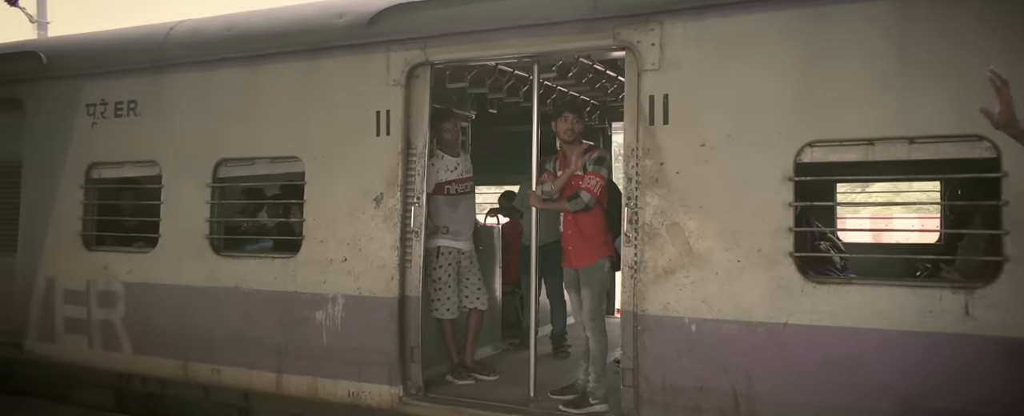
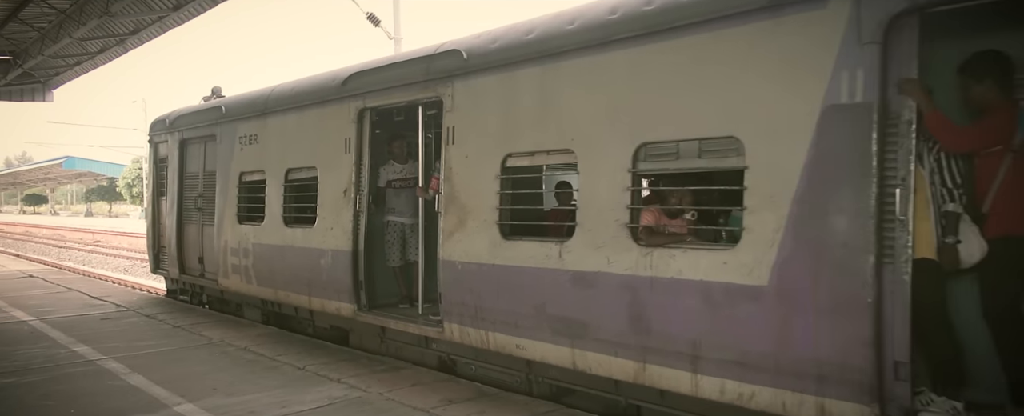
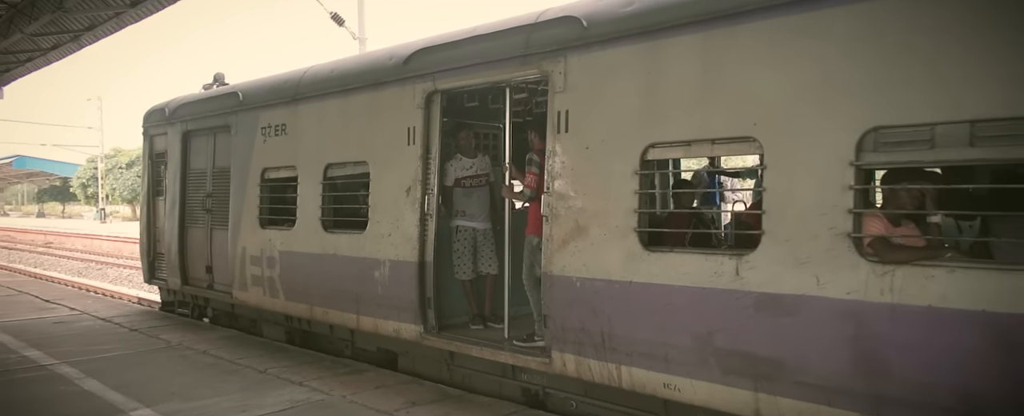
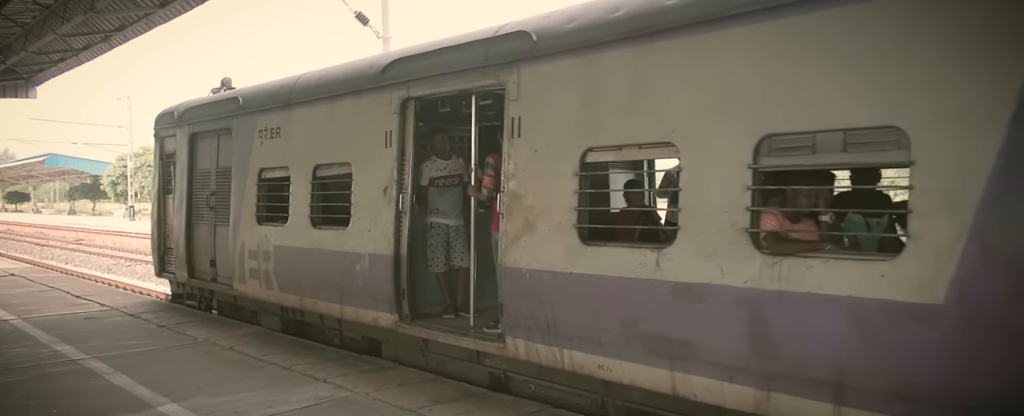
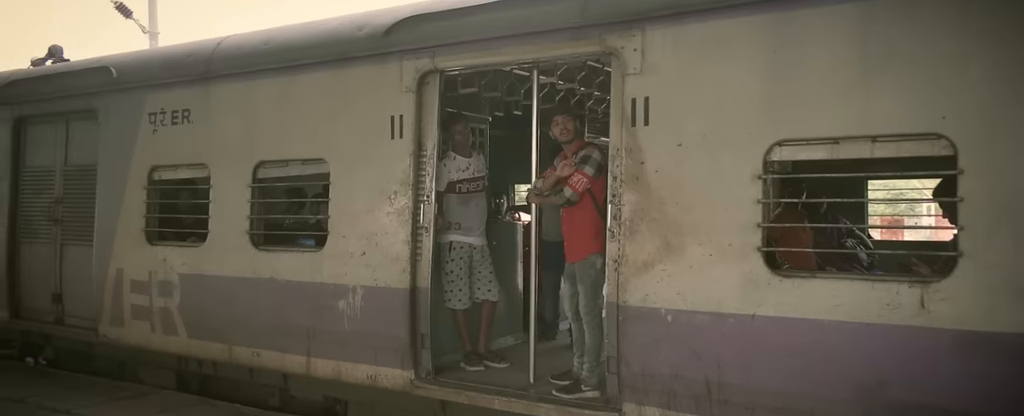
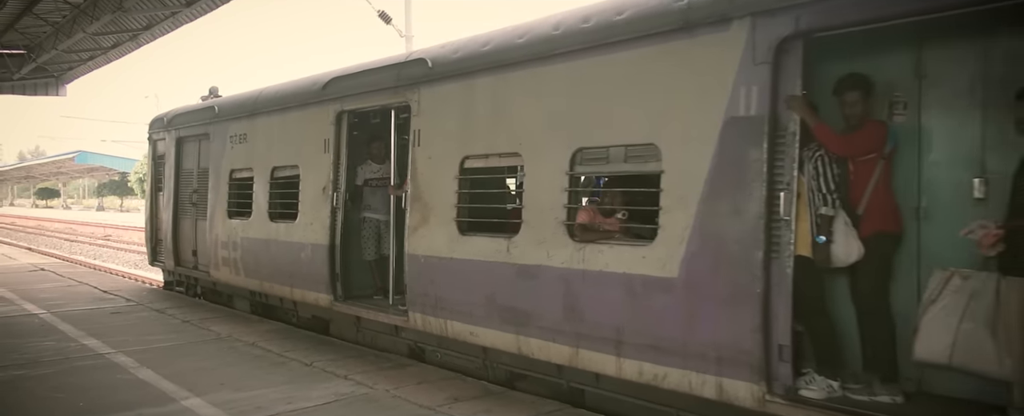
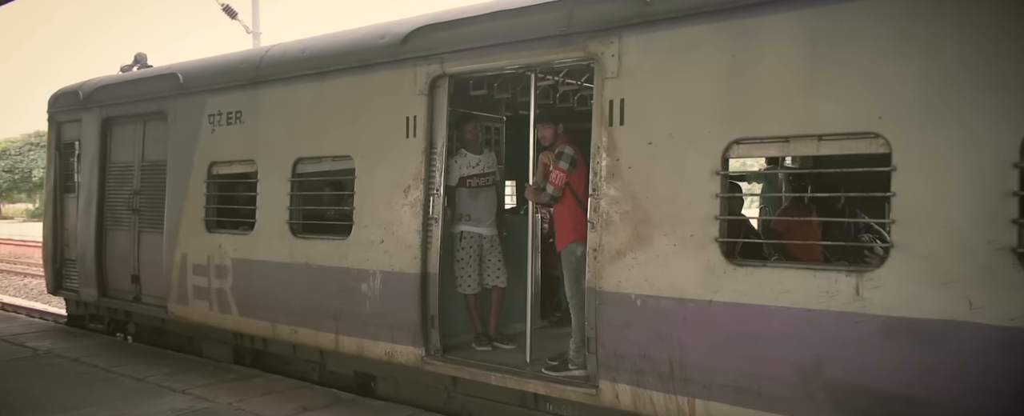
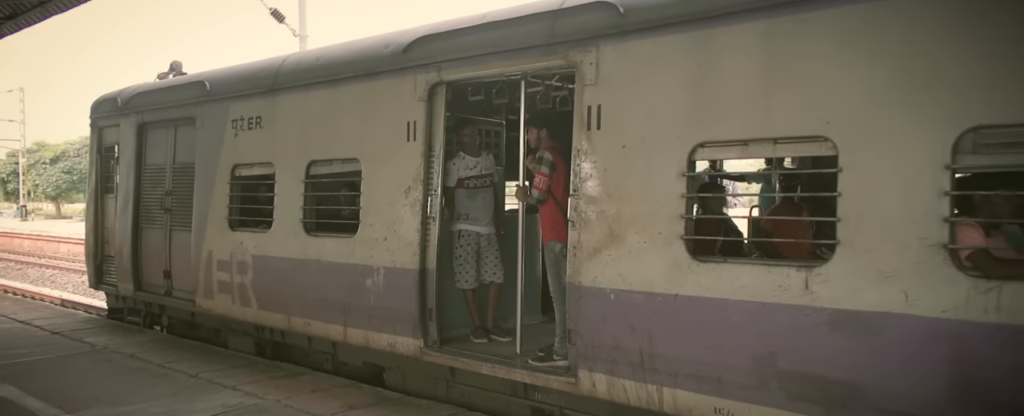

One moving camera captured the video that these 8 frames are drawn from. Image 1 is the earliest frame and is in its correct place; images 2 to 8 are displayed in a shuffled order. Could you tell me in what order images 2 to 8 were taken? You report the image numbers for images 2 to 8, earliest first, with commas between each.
5, 7, 8, 3, 4, 2, 6
